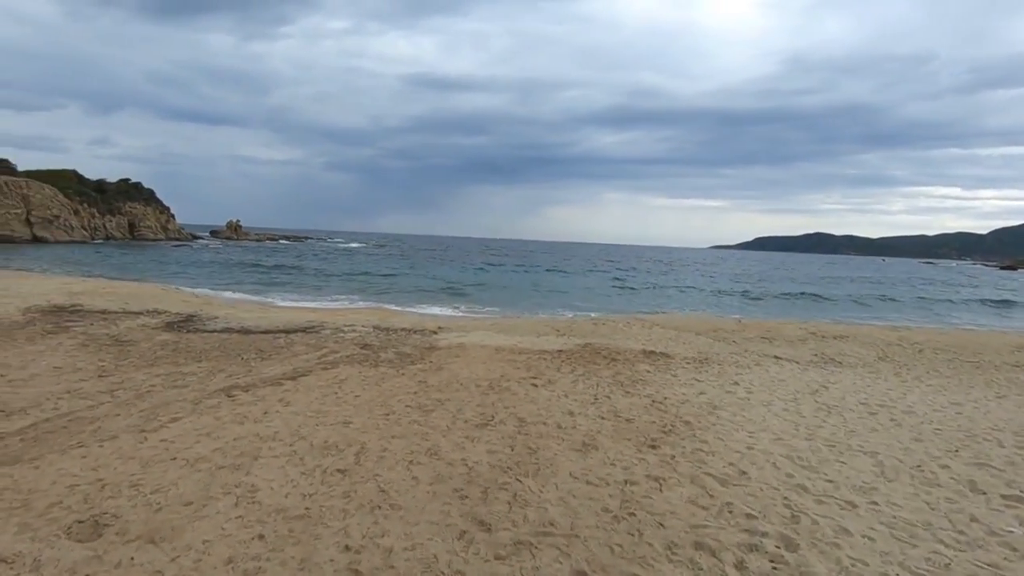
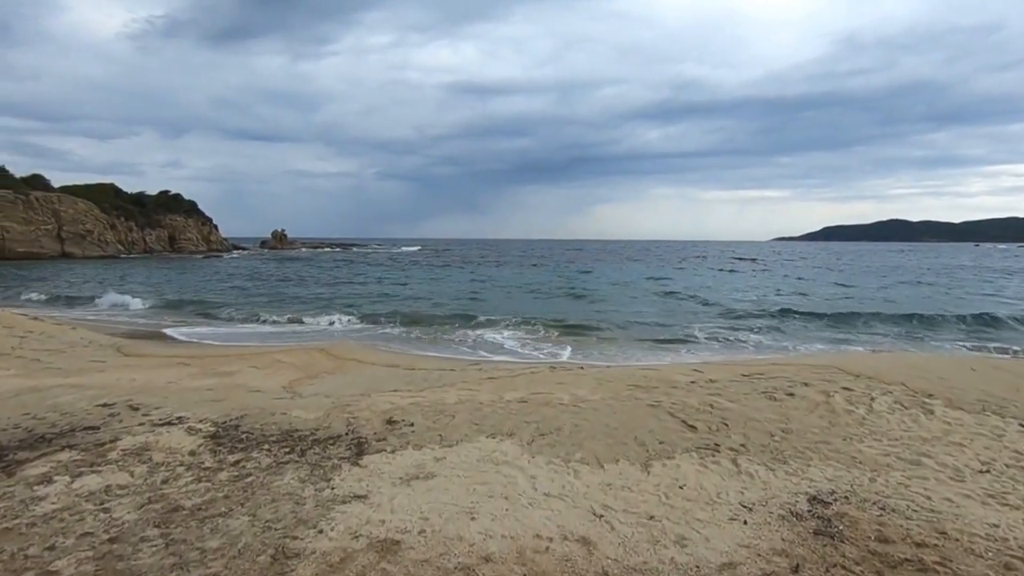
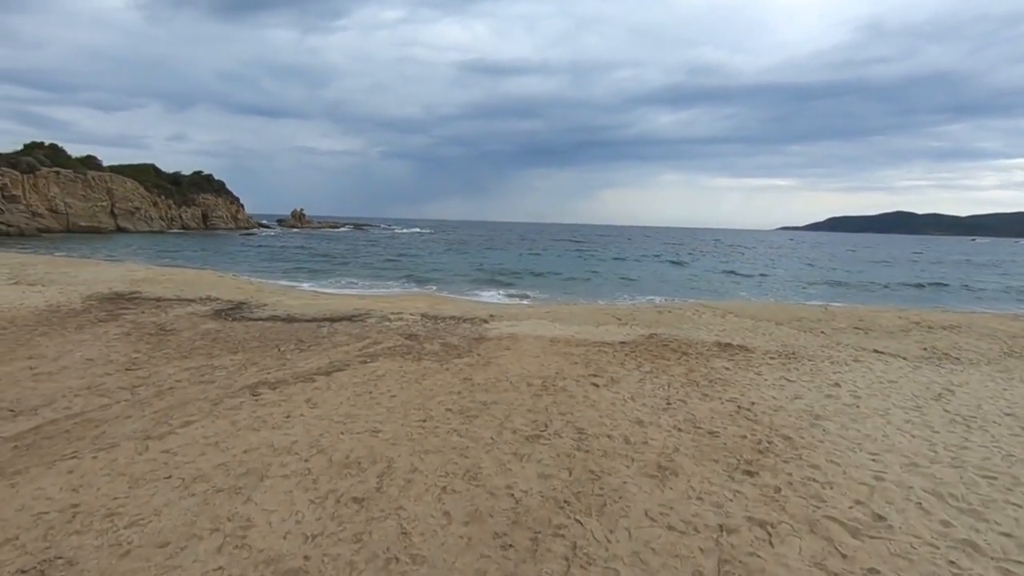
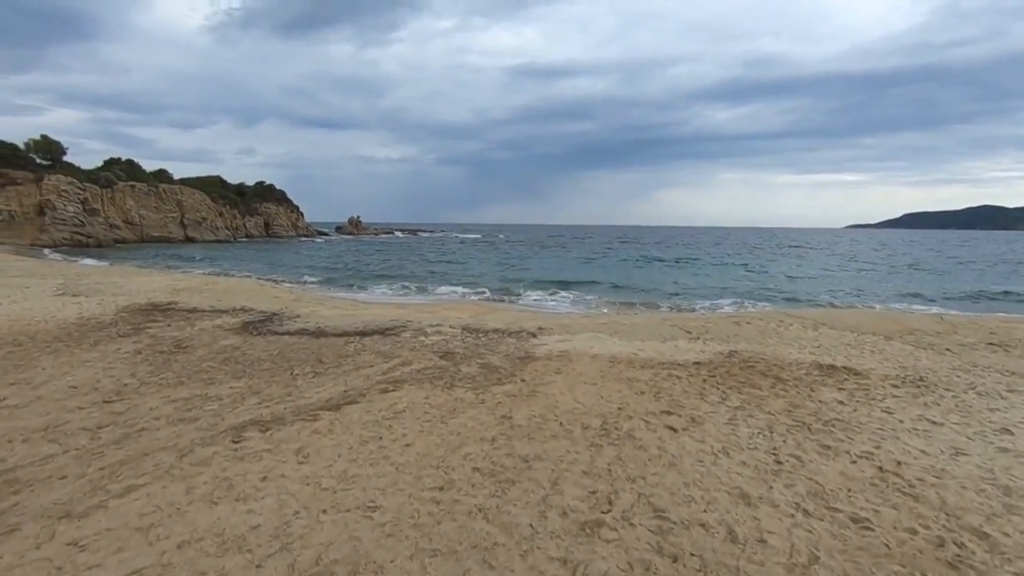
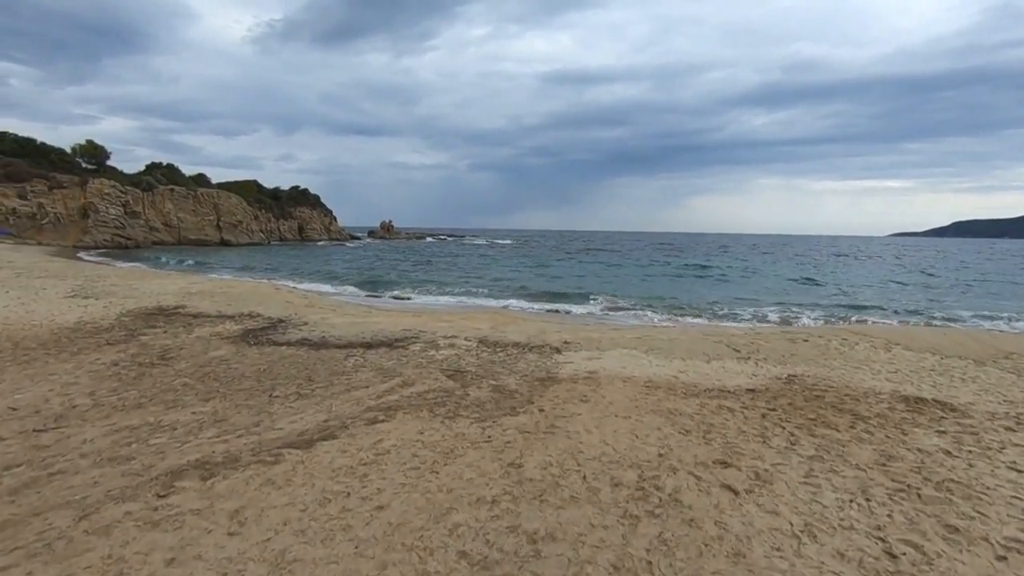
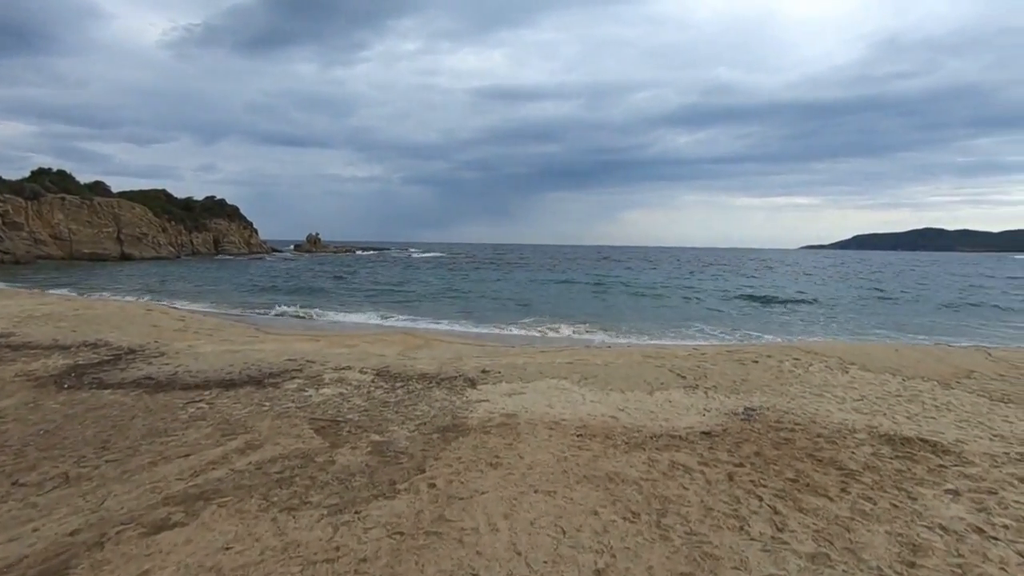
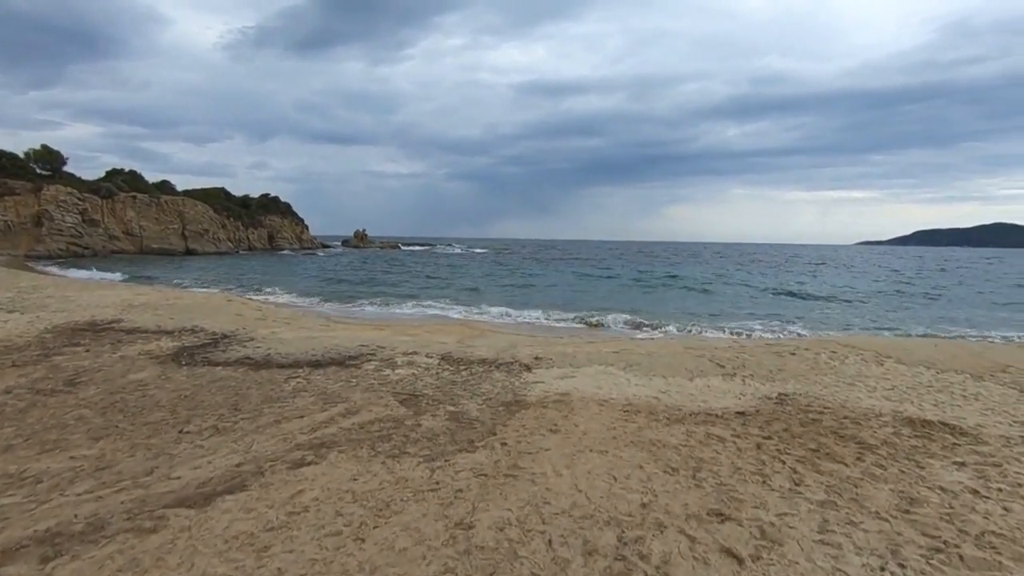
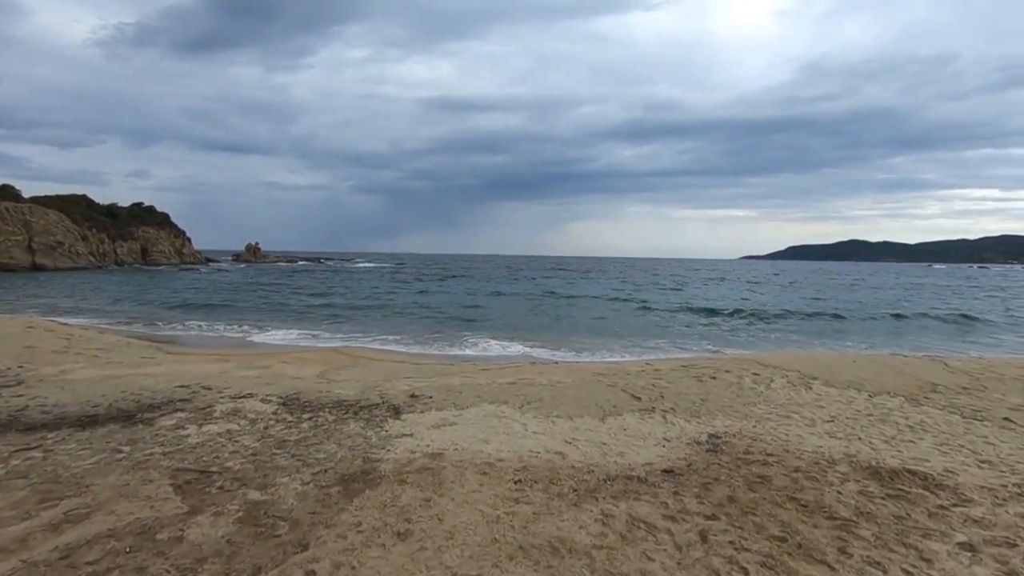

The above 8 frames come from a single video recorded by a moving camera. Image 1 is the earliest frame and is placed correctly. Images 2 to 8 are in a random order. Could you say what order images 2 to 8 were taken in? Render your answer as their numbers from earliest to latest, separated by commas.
3, 4, 5, 7, 6, 8, 2
